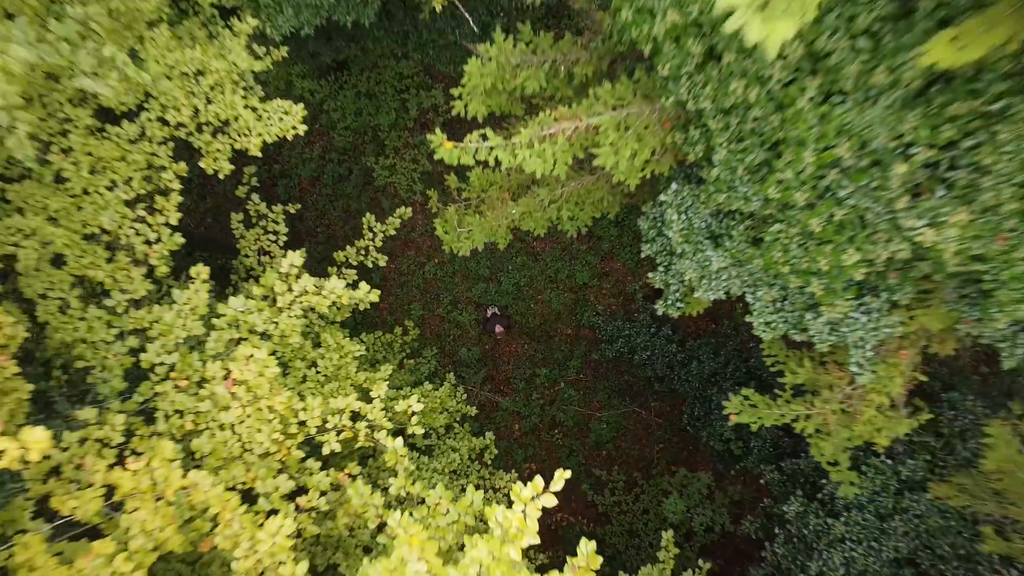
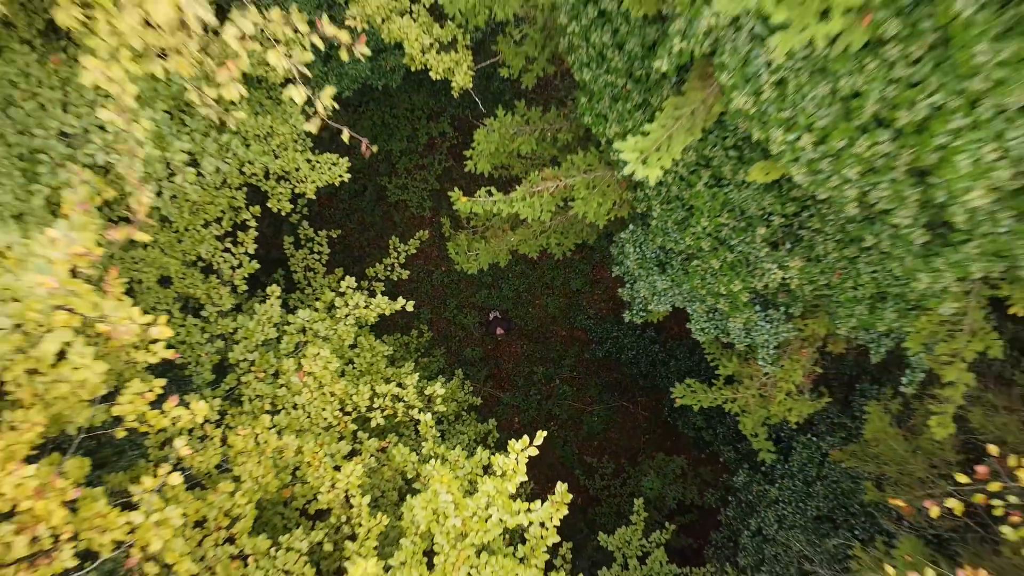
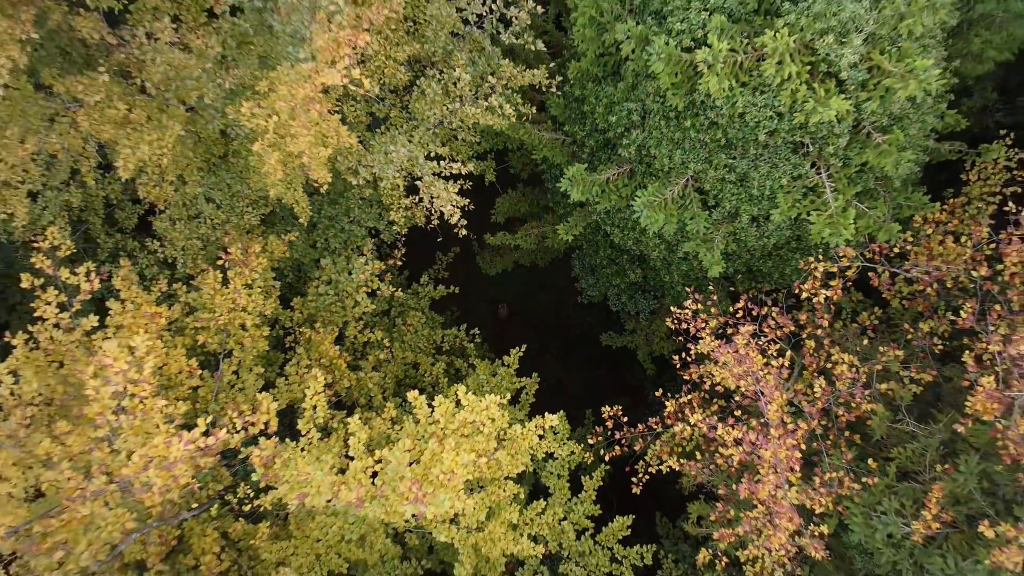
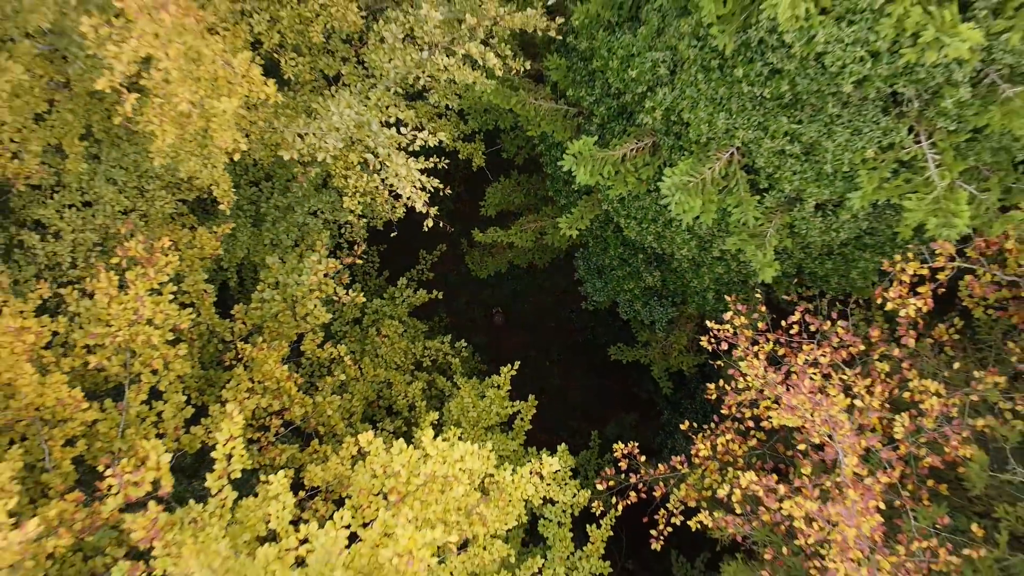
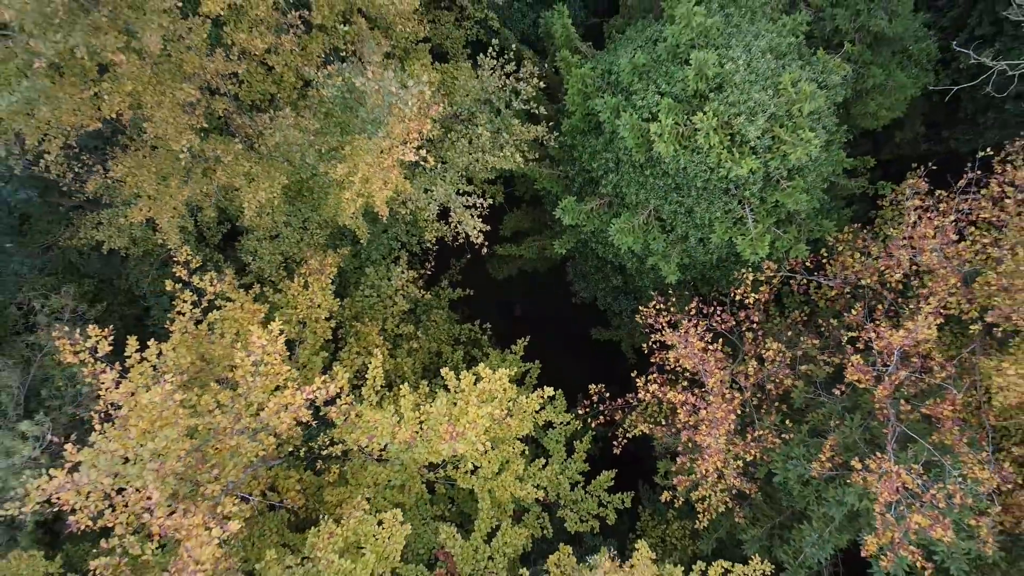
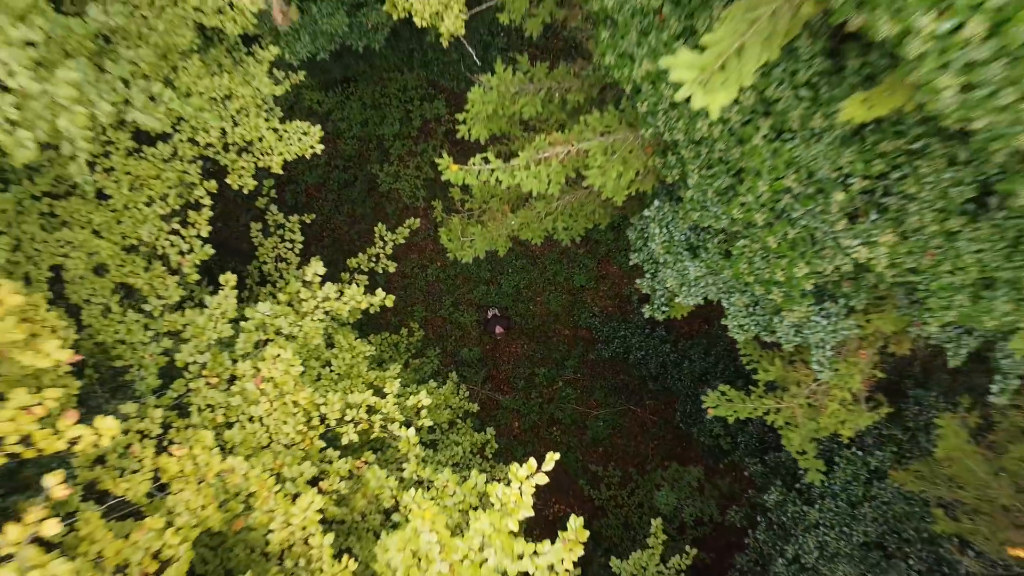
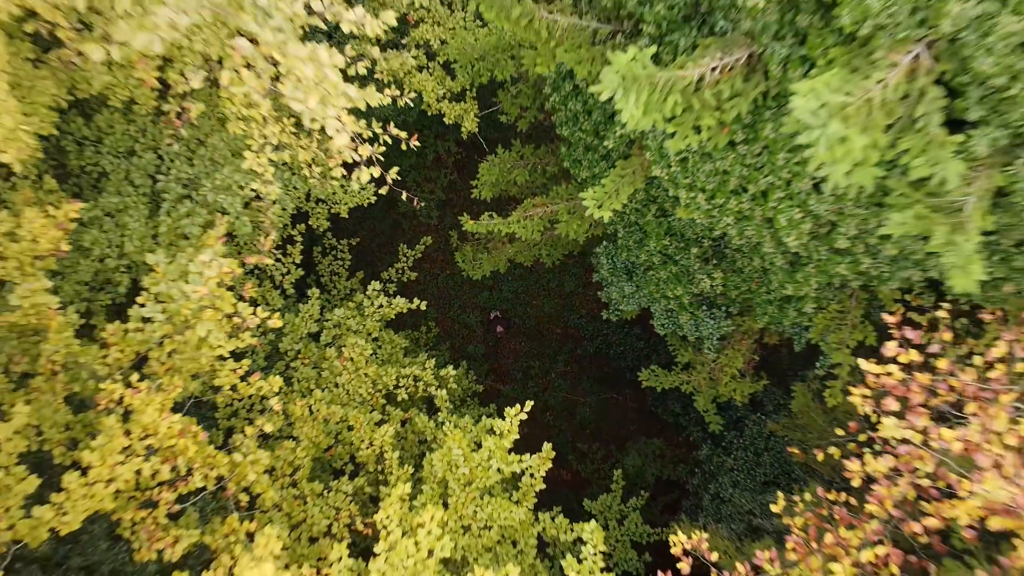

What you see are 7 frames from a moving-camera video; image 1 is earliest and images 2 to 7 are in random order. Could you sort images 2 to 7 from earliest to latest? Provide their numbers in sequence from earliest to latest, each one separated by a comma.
6, 2, 7, 4, 3, 5
